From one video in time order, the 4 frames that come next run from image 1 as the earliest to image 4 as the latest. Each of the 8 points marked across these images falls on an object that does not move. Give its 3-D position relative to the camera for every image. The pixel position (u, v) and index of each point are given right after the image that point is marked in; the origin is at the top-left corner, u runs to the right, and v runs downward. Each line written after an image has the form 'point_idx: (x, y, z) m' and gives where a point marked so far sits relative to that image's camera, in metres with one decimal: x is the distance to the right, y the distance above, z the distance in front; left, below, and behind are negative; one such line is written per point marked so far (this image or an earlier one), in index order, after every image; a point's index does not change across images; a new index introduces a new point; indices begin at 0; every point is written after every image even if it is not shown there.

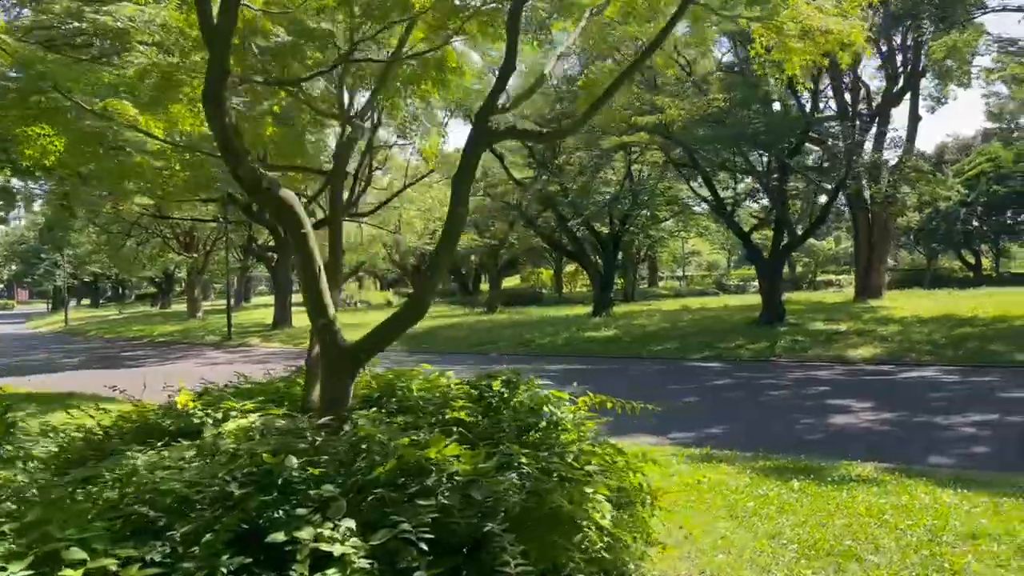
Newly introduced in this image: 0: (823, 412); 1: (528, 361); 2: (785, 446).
0: (+3.6, -1.4, +9.3) m
1: (+0.3, -1.4, +16.2) m
2: (+2.5, -1.5, +7.6) m
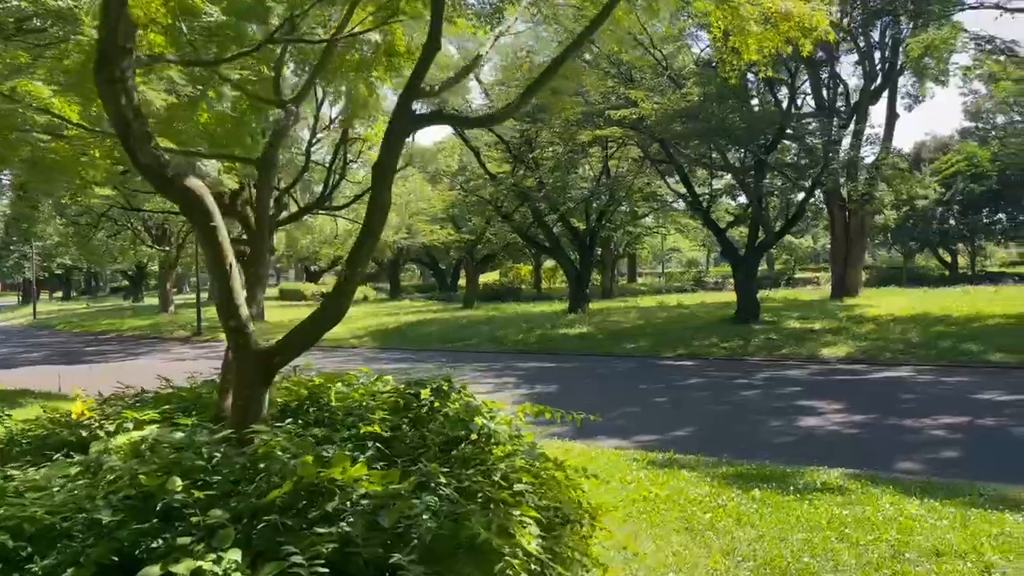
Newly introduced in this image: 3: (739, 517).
0: (+3.1, -1.4, +9.1) m
1: (-0.3, -1.4, +15.9) m
2: (+2.2, -1.5, +7.3) m
3: (+1.3, -1.3, +4.7) m
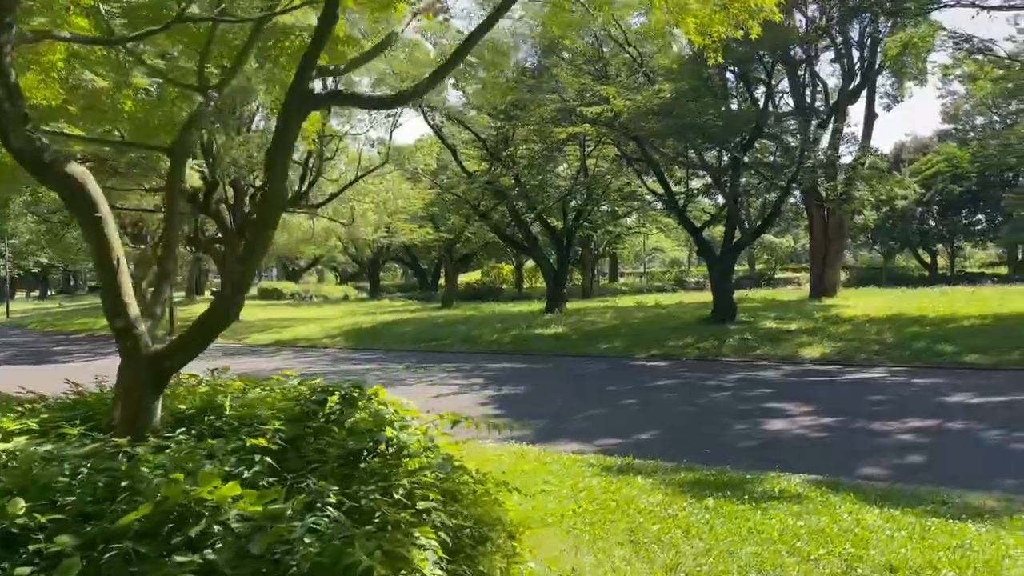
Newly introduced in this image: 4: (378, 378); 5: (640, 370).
0: (+2.7, -1.4, +8.9) m
1: (-0.8, -1.4, +15.7) m
2: (+1.8, -1.5, +7.1) m
3: (+1.0, -1.3, +4.5) m
4: (-2.2, -1.5, +13.1) m
5: (+2.1, -1.4, +13.3) m
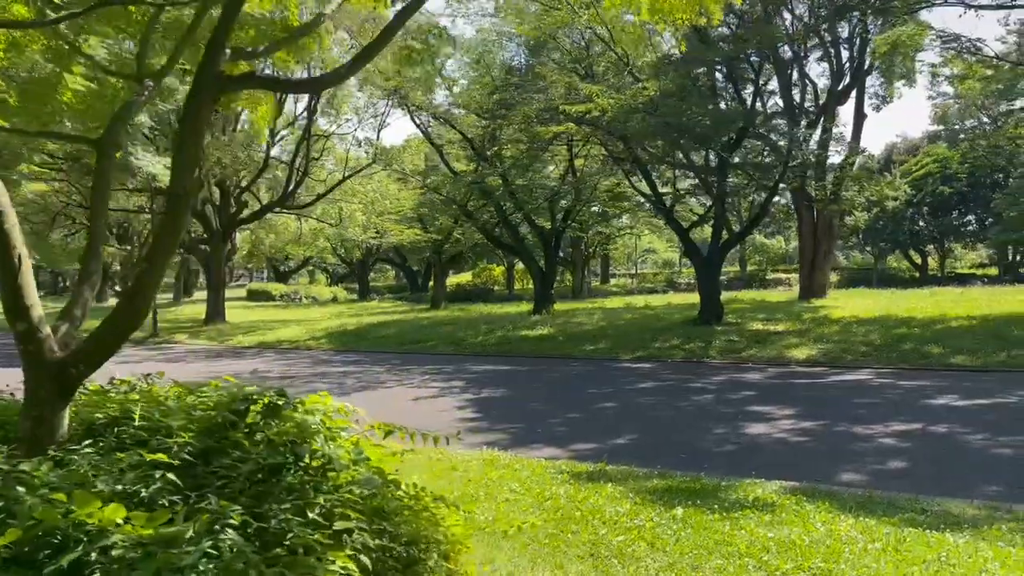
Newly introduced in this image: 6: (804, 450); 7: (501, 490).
0: (+2.4, -1.4, +8.7) m
1: (-1.1, -1.4, +15.4) m
2: (+1.5, -1.5, +6.9) m
3: (+0.7, -1.3, +4.3) m
4: (-2.5, -1.5, +12.9) m
5: (+1.8, -1.4, +13.1) m
6: (+2.6, -1.4, +7.3) m
7: (-0.1, -1.3, +5.4) m
